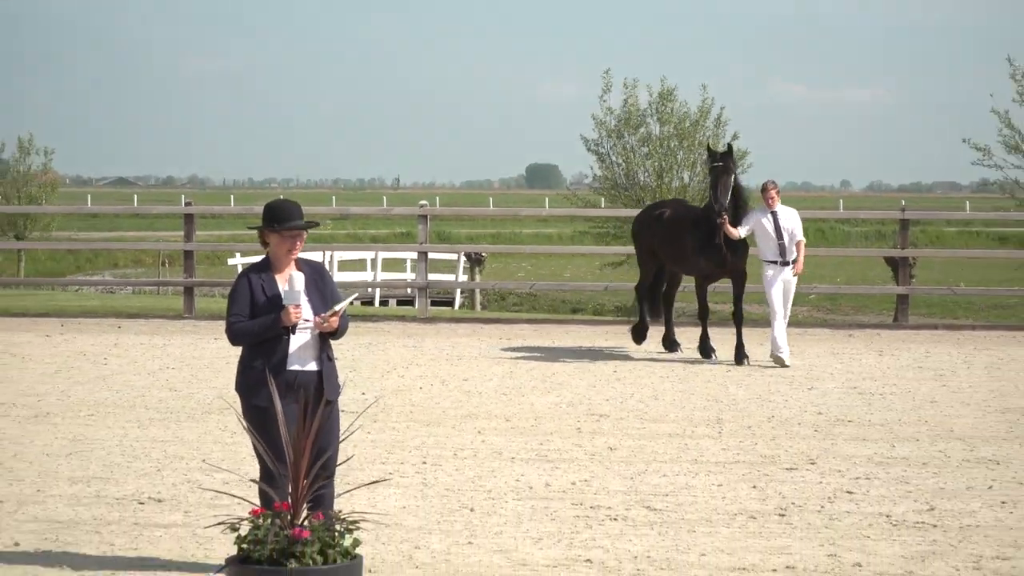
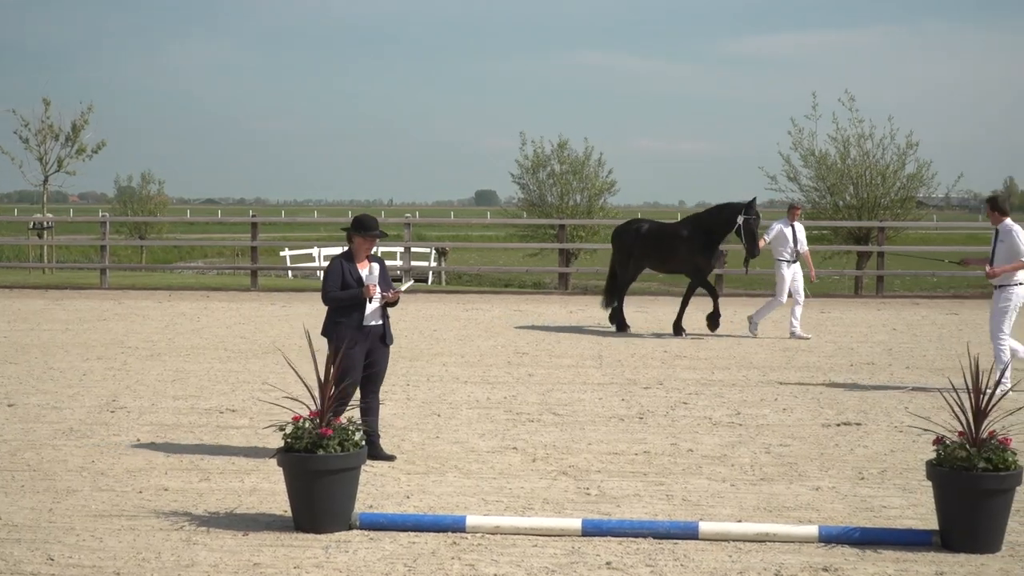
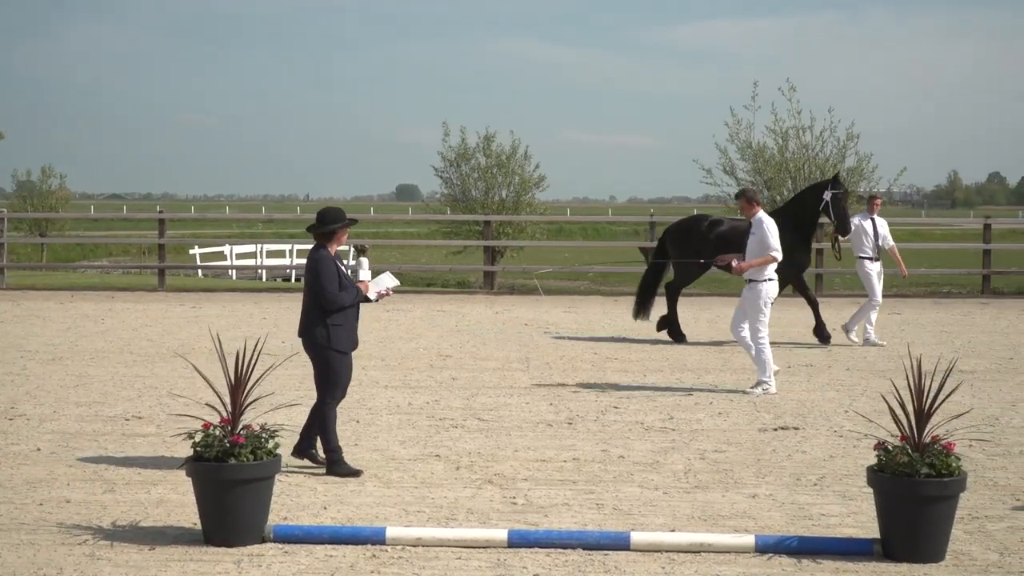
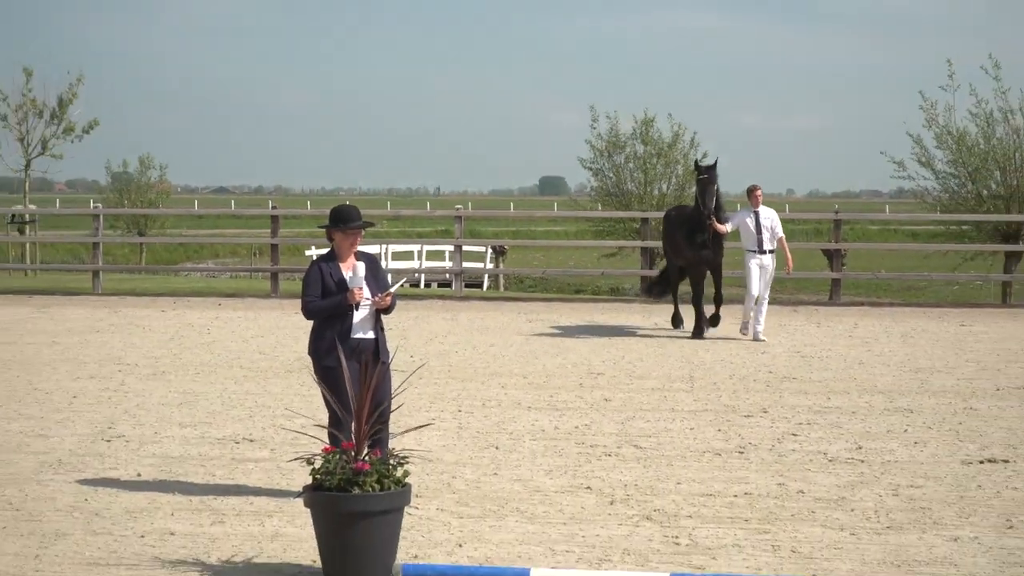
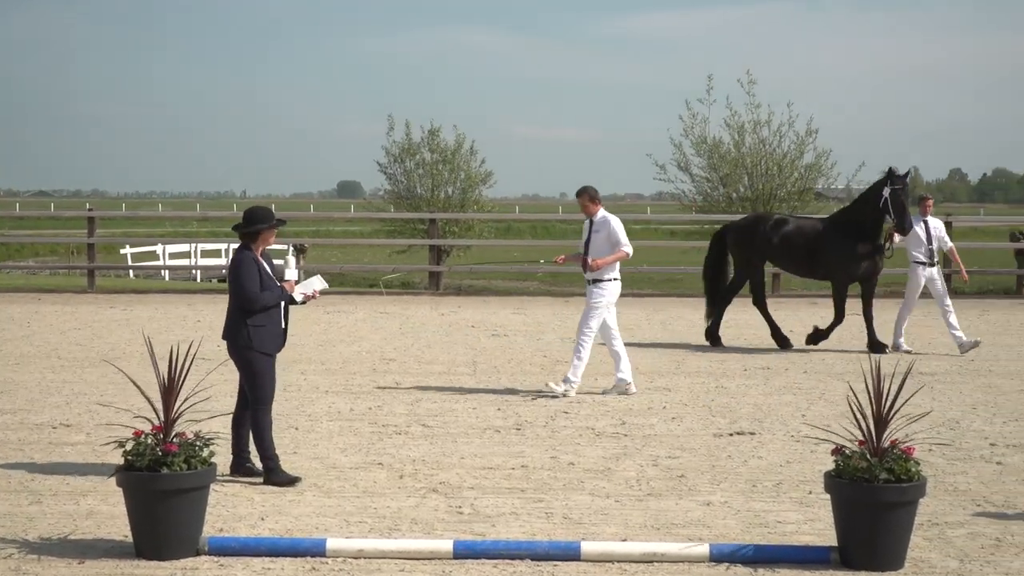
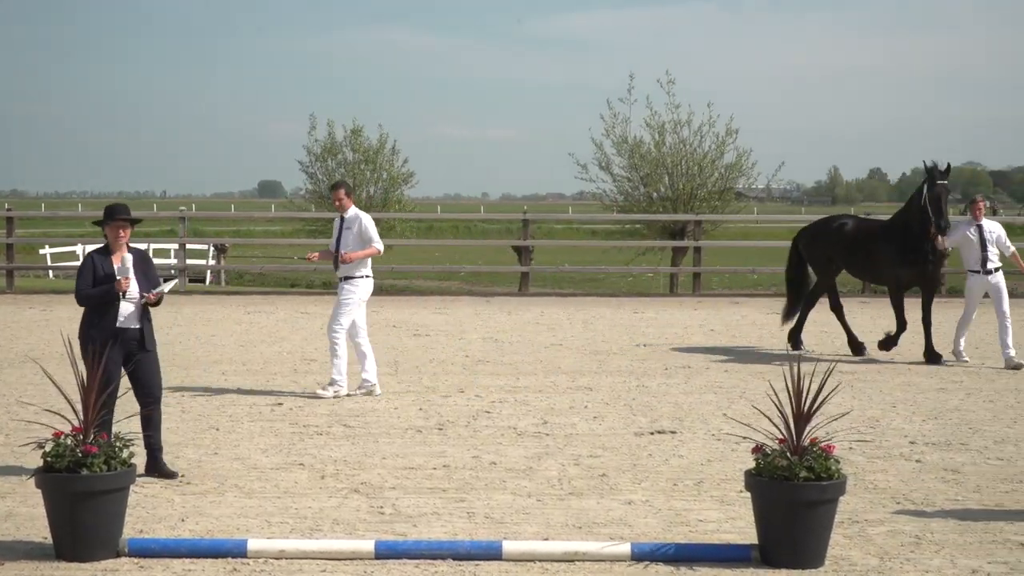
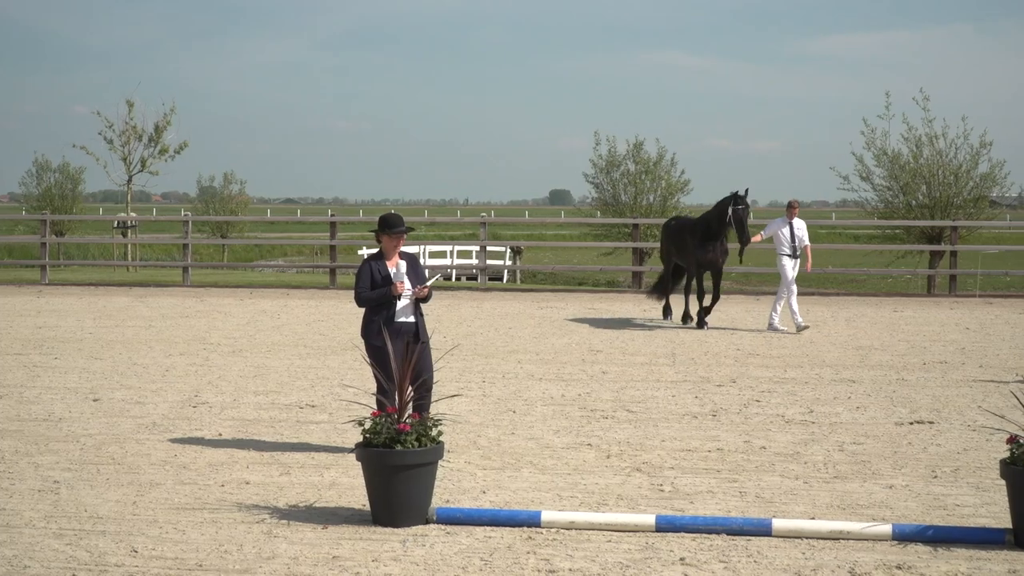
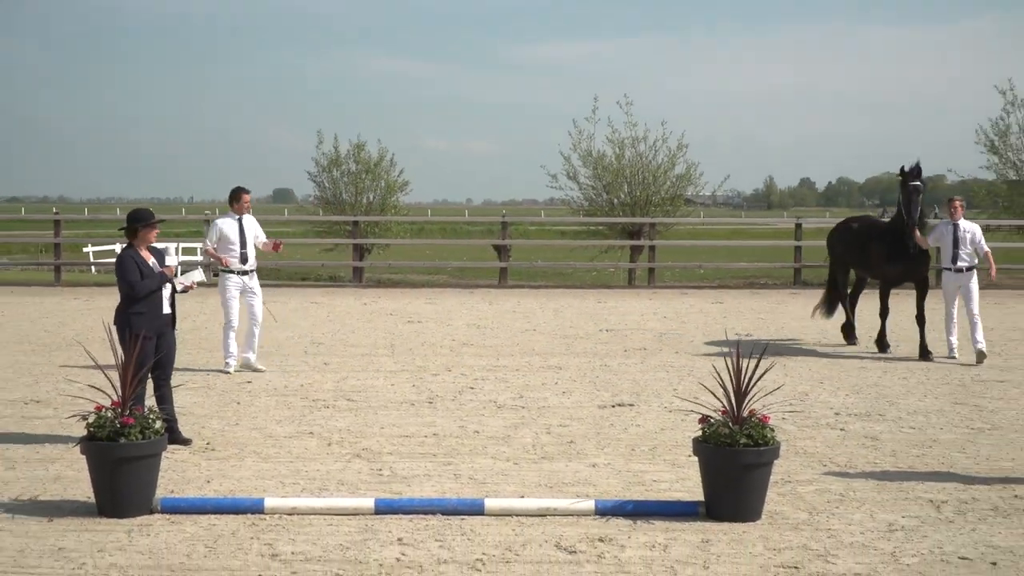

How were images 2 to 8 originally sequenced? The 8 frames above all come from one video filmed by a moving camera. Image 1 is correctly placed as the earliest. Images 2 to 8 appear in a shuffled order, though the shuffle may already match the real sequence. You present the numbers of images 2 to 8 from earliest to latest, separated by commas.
4, 7, 2, 3, 5, 6, 8
